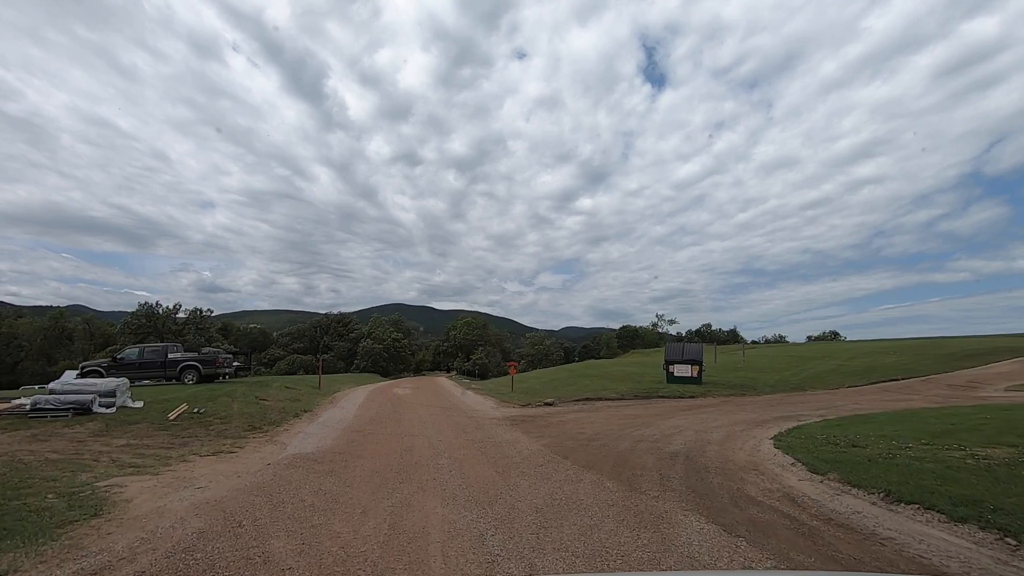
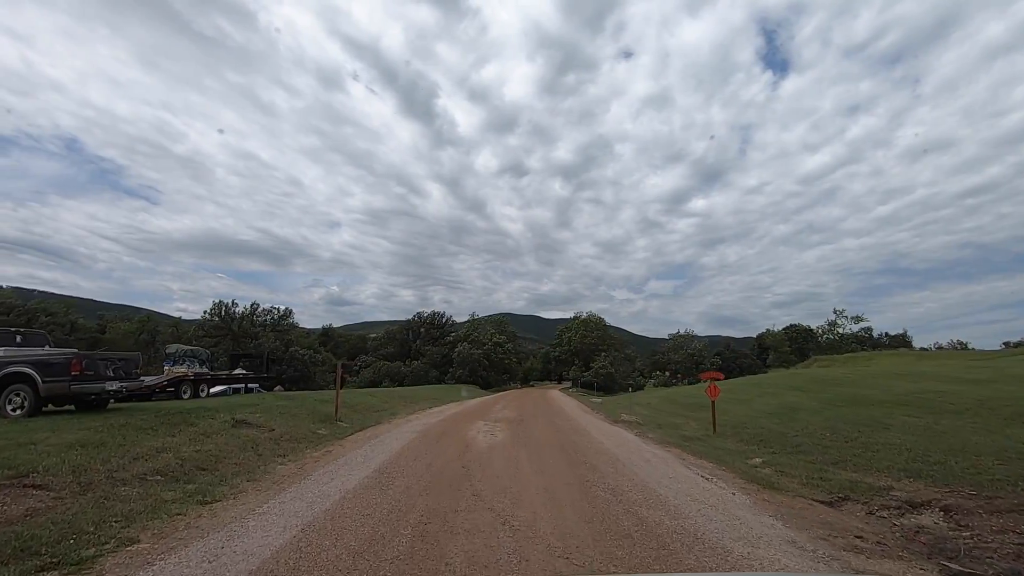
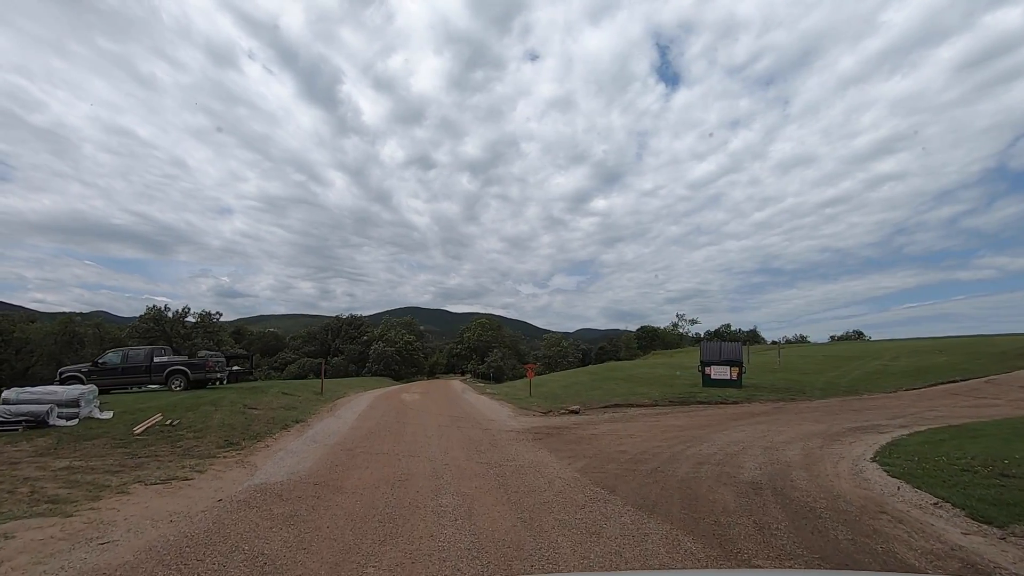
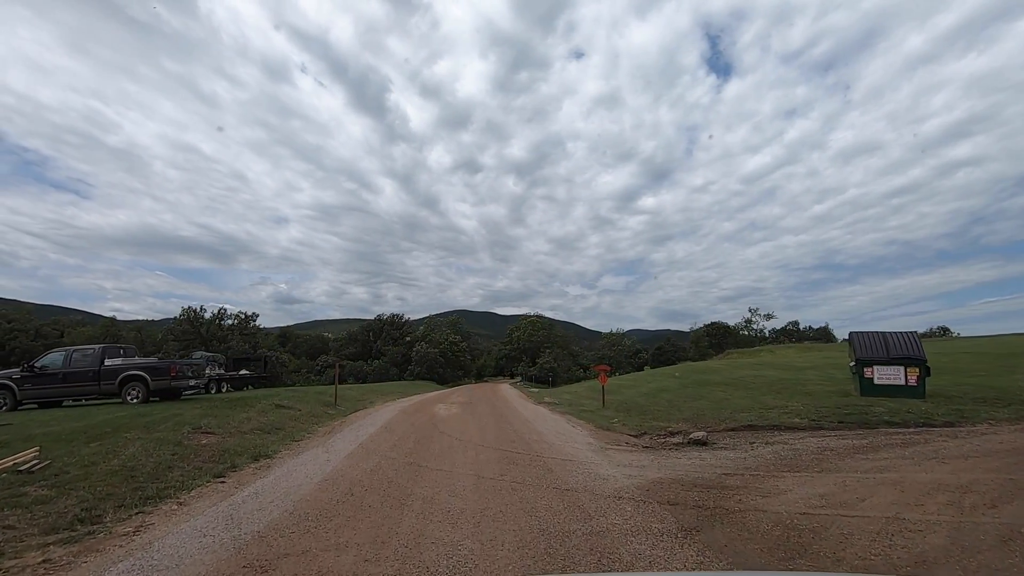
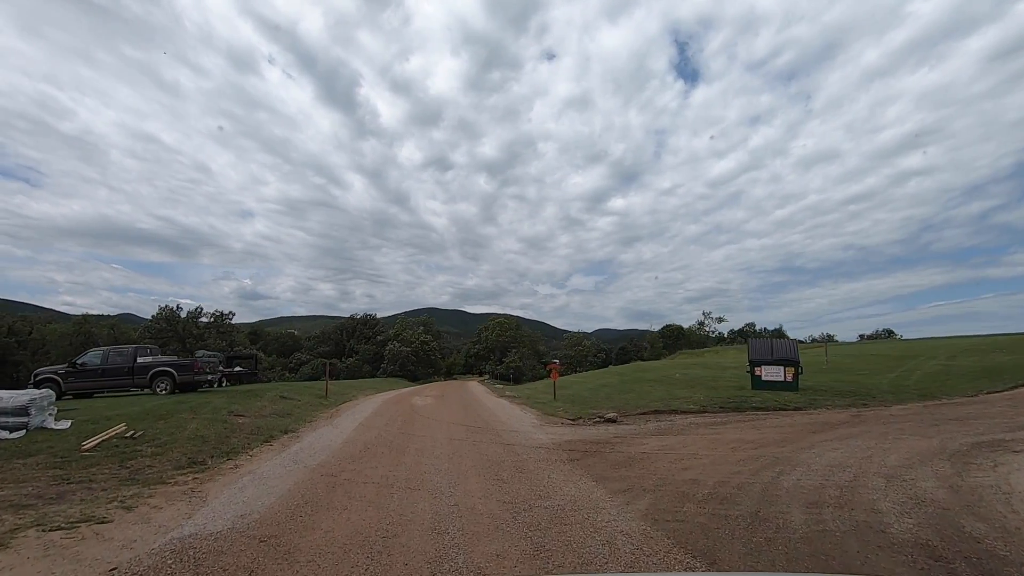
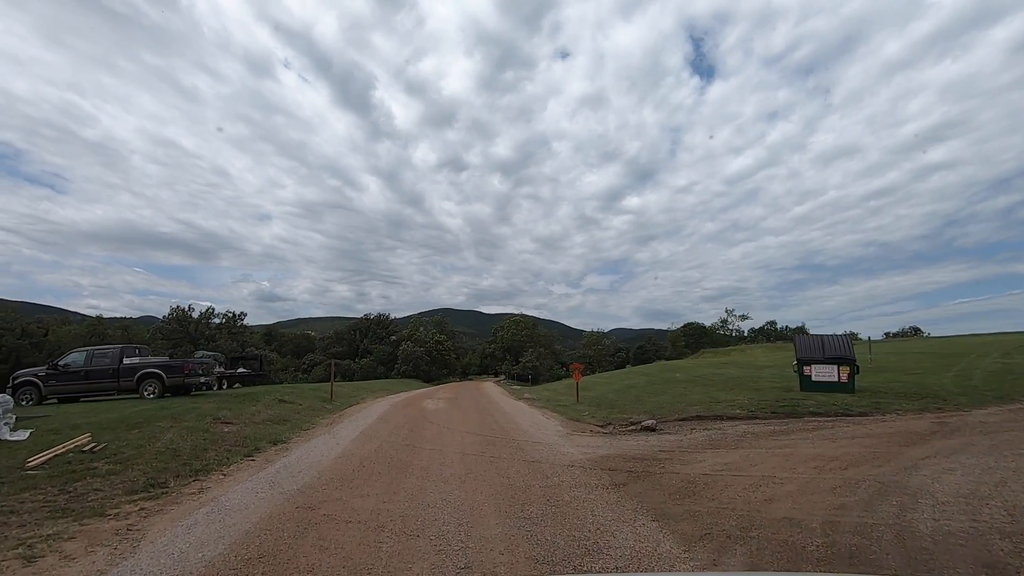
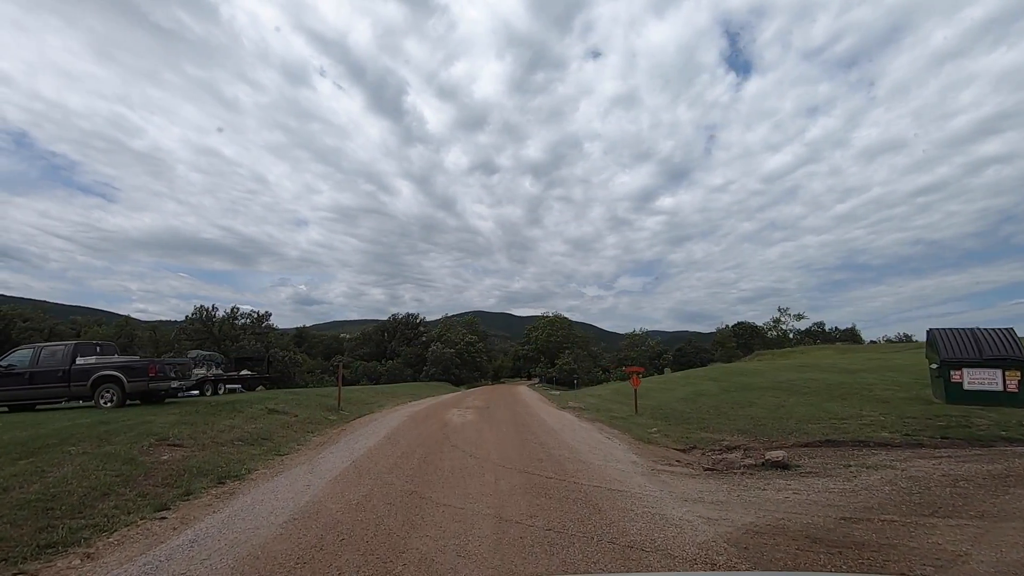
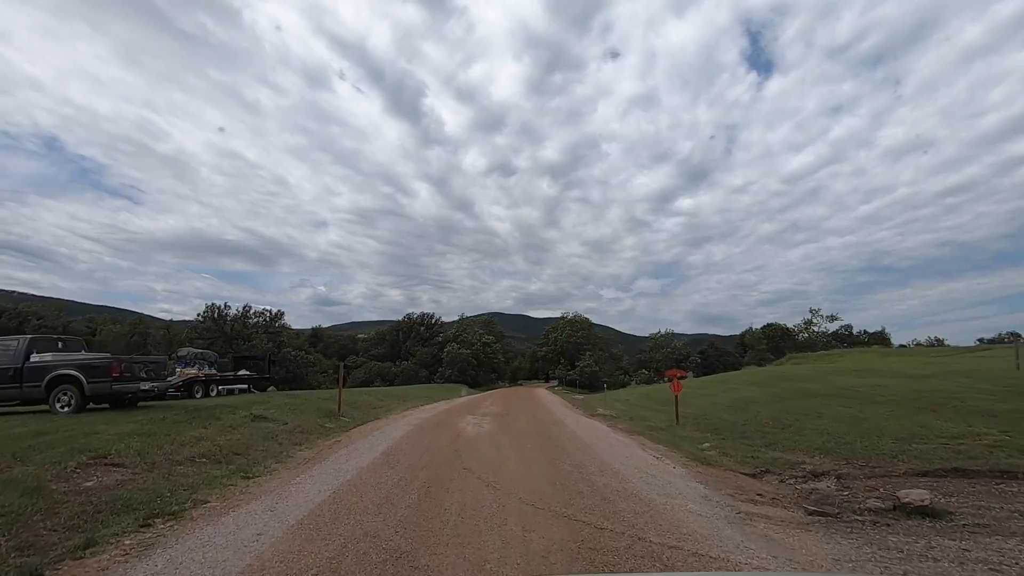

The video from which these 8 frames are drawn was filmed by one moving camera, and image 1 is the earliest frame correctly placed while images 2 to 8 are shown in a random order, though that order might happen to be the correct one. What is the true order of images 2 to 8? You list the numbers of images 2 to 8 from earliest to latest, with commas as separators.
3, 5, 6, 4, 7, 8, 2
